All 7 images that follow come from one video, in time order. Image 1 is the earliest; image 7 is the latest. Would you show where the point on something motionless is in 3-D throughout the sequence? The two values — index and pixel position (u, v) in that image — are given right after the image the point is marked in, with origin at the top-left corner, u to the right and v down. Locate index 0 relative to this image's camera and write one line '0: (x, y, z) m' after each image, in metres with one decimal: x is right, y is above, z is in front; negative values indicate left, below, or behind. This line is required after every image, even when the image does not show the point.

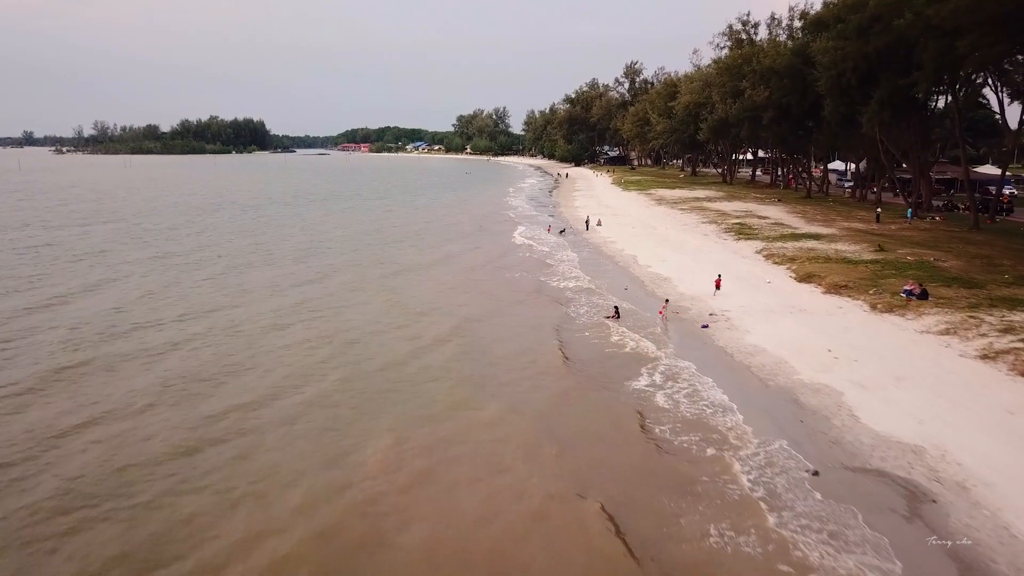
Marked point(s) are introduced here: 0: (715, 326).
0: (+4.3, -0.8, +16.5) m
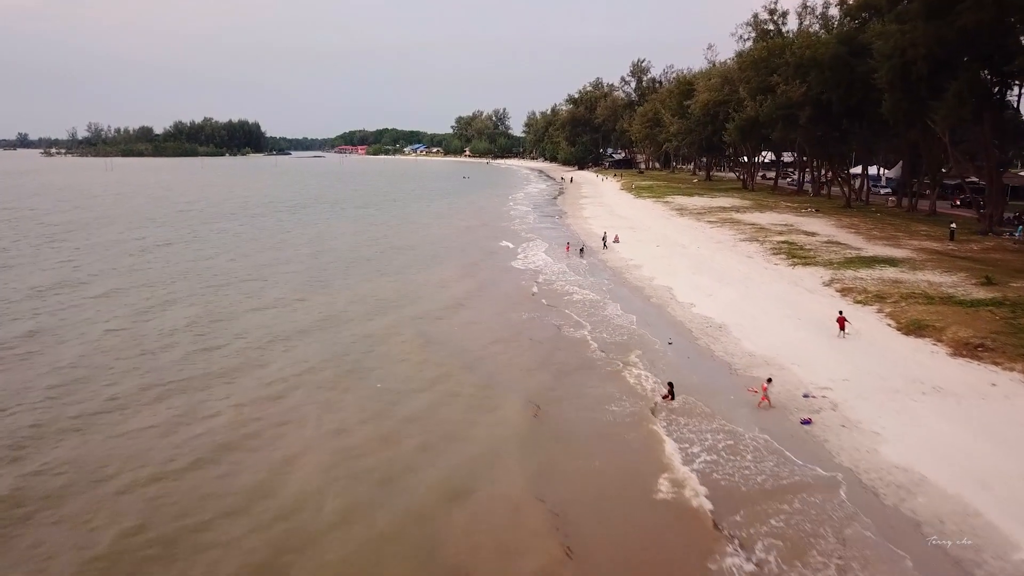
0: (+4.4, -1.8, +11.1) m
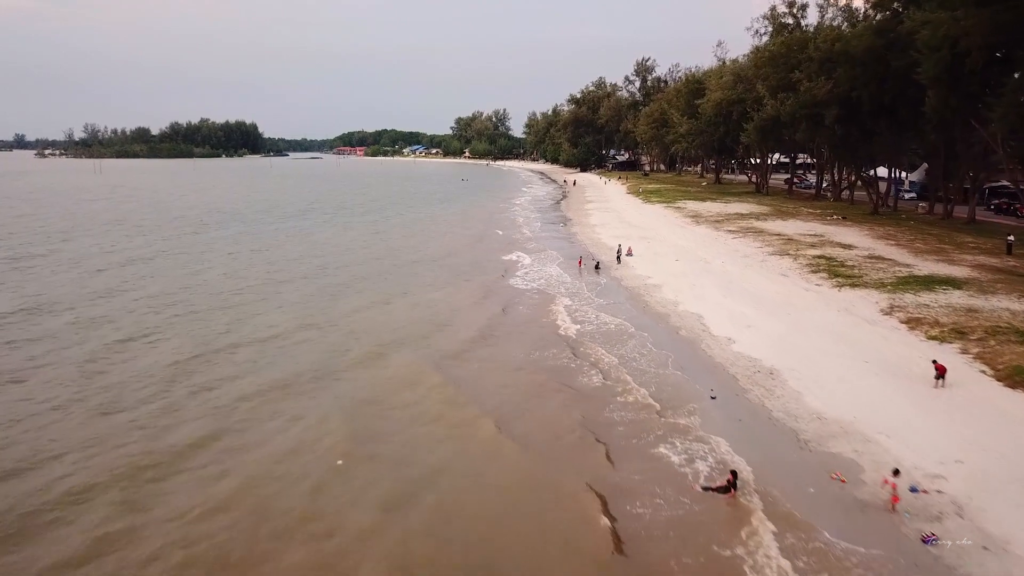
0: (+4.4, -2.5, +7.9) m
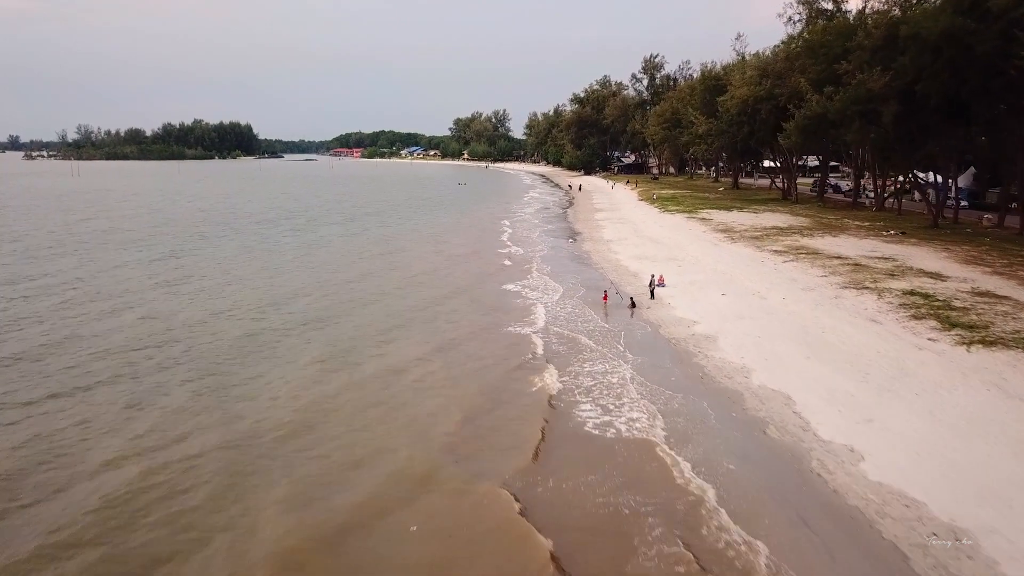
0: (+4.5, -3.5, +2.4) m
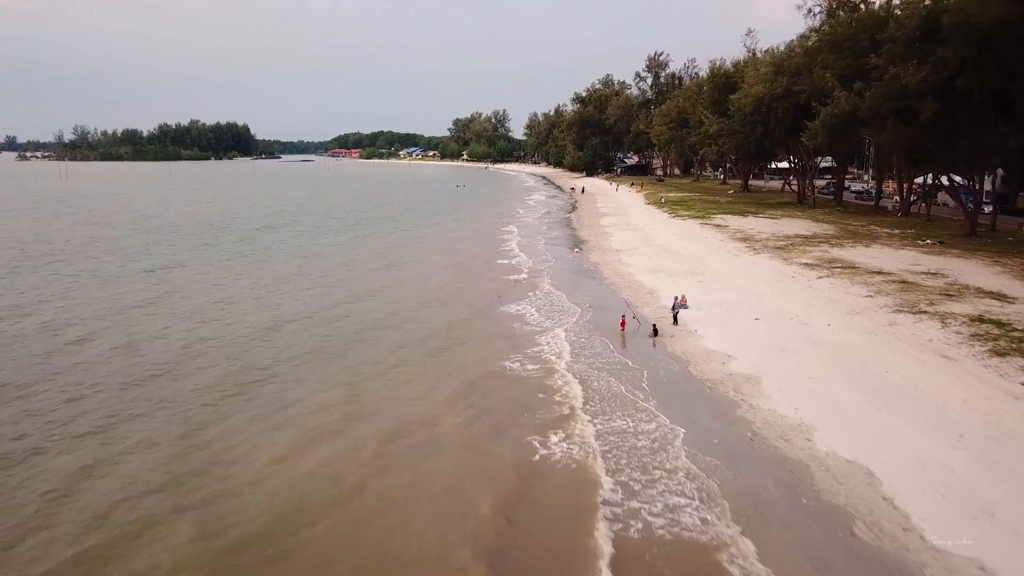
0: (+4.5, -4.1, -0.4) m
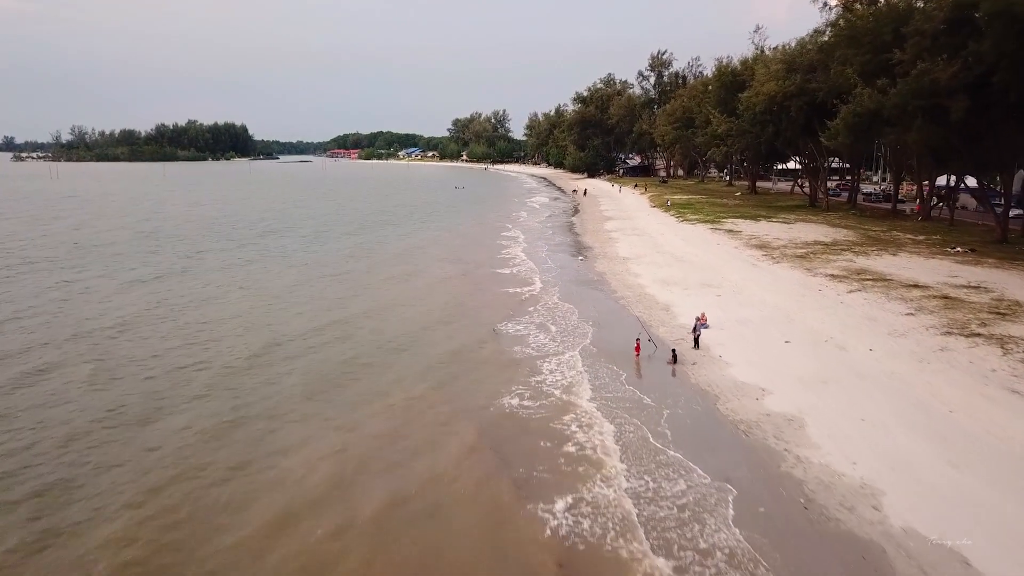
0: (+4.5, -4.4, -2.4) m
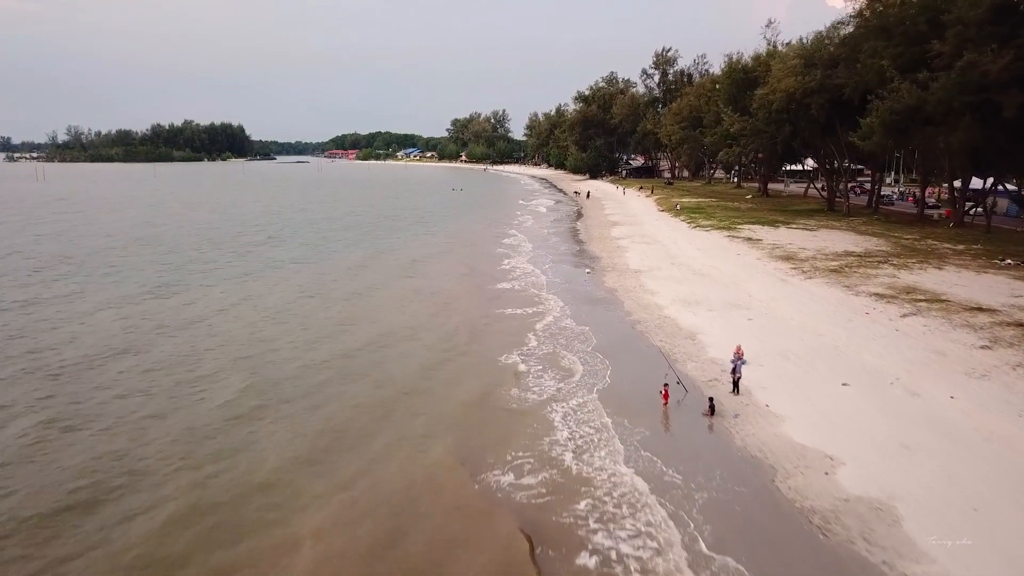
0: (+4.5, -5.0, -5.2) m
